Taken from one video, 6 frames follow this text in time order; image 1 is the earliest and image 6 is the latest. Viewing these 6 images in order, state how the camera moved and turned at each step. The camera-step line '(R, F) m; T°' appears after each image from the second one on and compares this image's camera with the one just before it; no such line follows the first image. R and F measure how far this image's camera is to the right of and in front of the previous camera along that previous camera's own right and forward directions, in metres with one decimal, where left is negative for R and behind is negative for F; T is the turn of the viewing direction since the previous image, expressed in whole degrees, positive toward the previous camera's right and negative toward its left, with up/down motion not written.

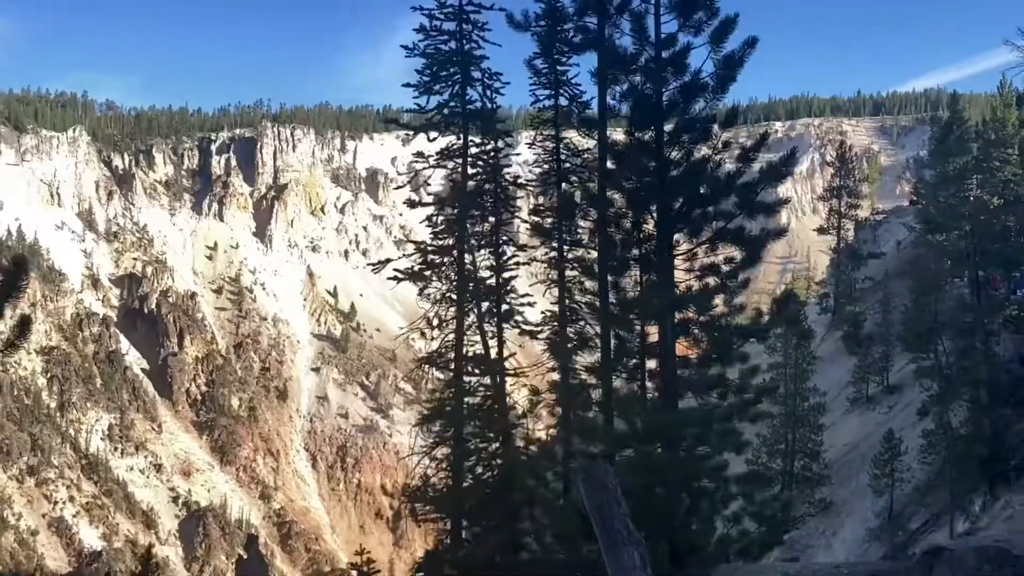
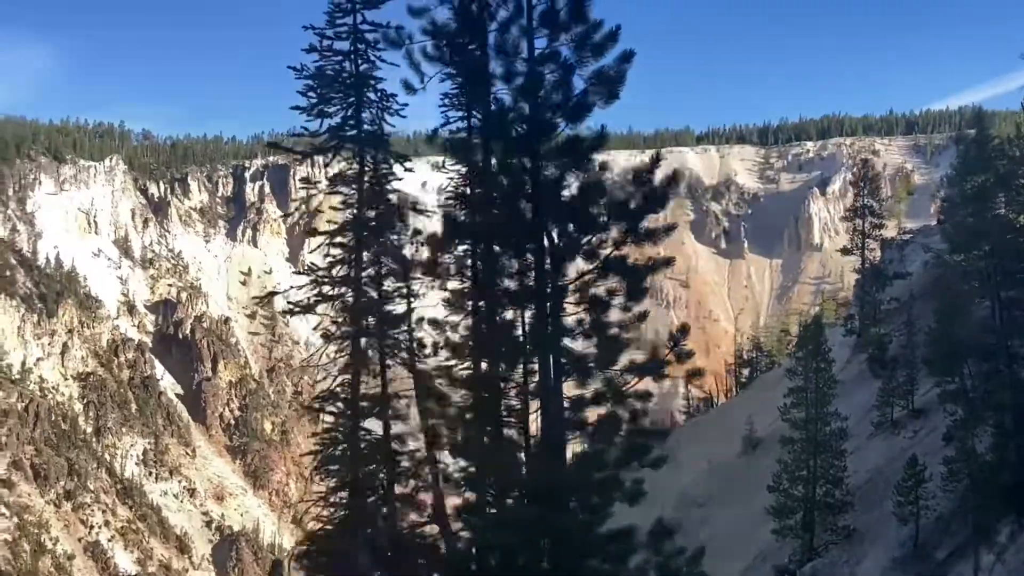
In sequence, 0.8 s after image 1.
(+0.6, +0.3) m; -2°
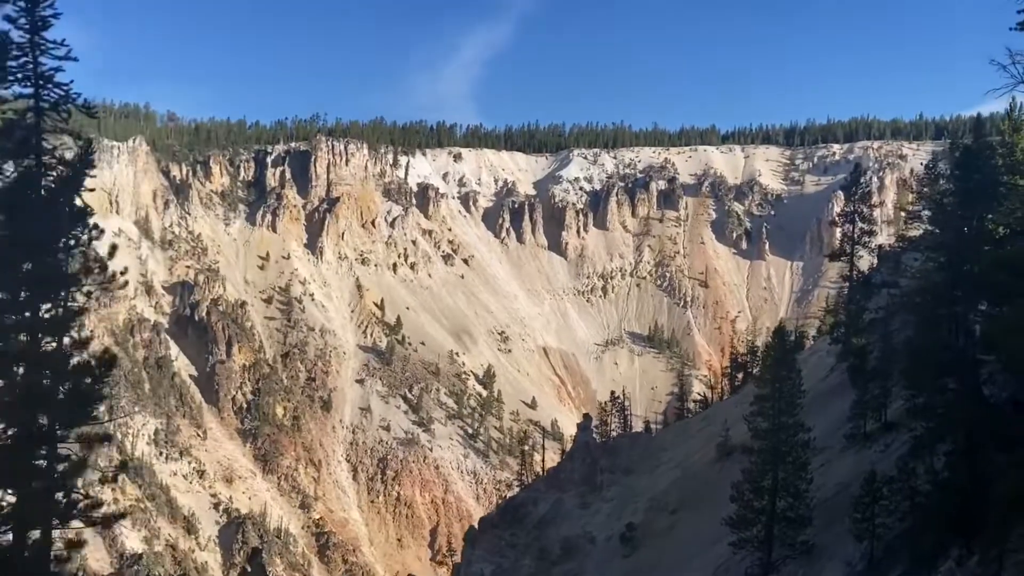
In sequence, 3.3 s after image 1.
(+2.5, +0.6) m; -2°
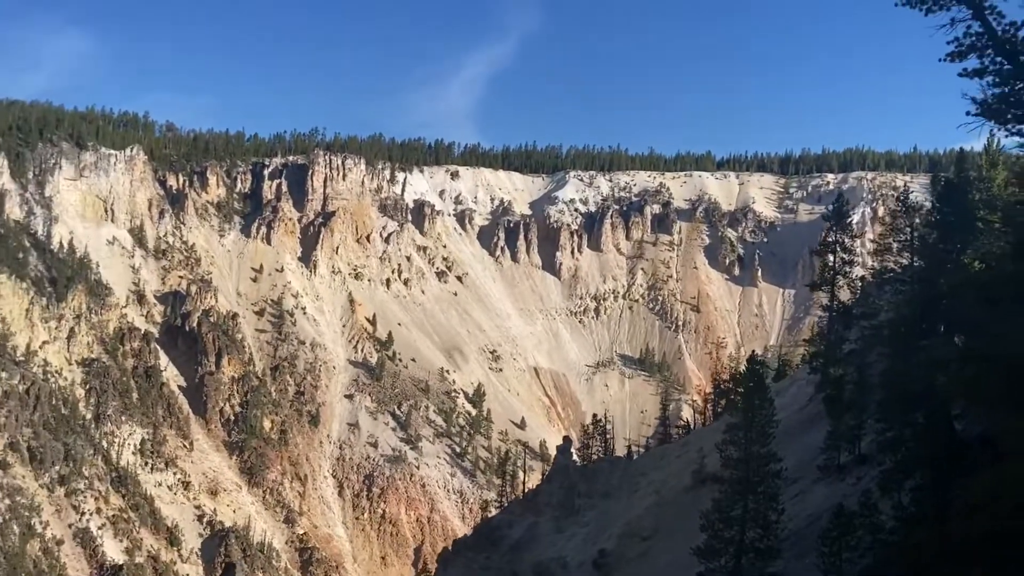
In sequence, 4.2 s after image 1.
(+0.7, -0.1) m; 0°
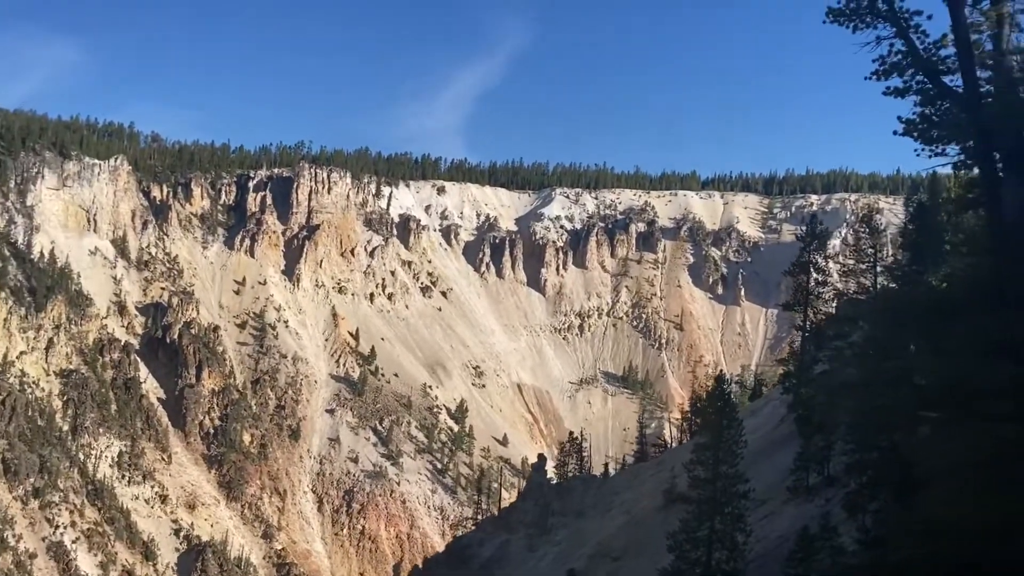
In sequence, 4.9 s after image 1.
(+0.6, 0.0) m; +1°
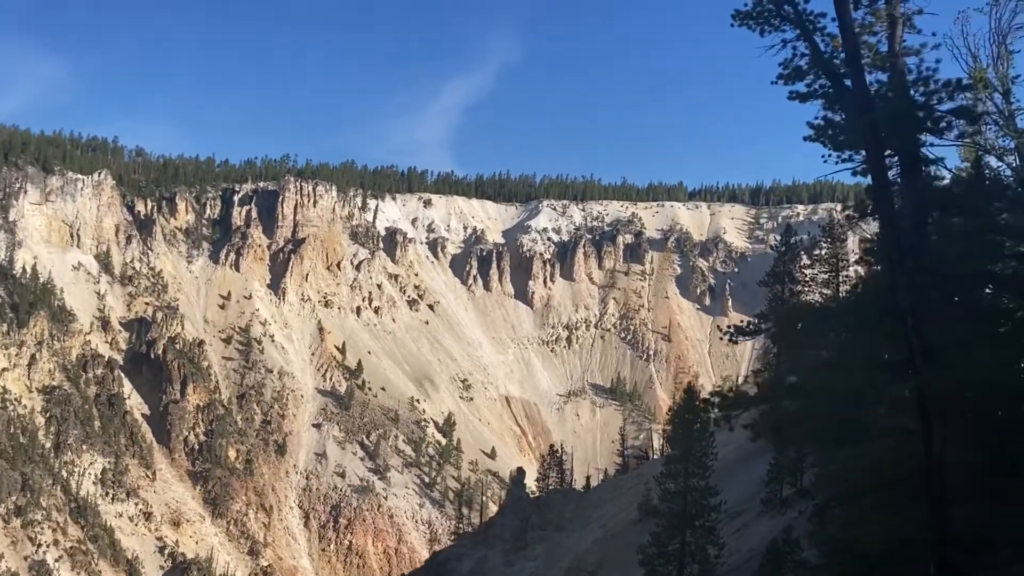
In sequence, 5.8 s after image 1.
(+0.9, +0.3) m; +1°
